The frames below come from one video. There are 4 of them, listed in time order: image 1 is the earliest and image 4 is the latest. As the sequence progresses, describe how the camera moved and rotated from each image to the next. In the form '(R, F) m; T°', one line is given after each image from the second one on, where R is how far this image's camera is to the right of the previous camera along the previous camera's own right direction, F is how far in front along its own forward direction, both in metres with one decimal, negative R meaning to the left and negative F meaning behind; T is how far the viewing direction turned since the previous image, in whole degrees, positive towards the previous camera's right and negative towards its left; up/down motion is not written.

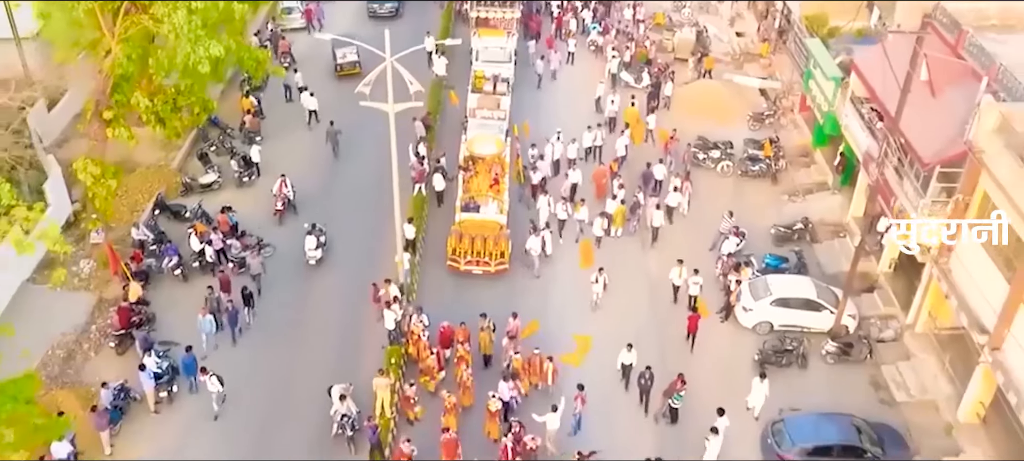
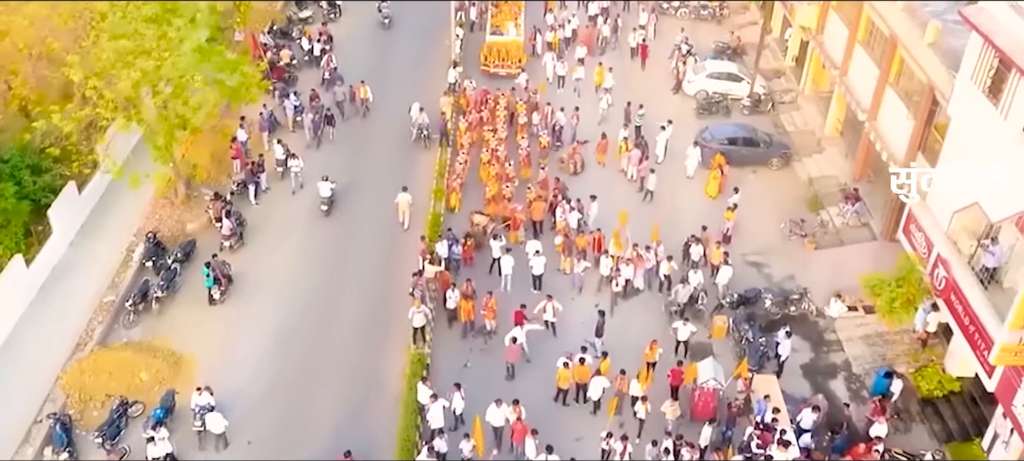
(-0.5, -9.6) m; 0°
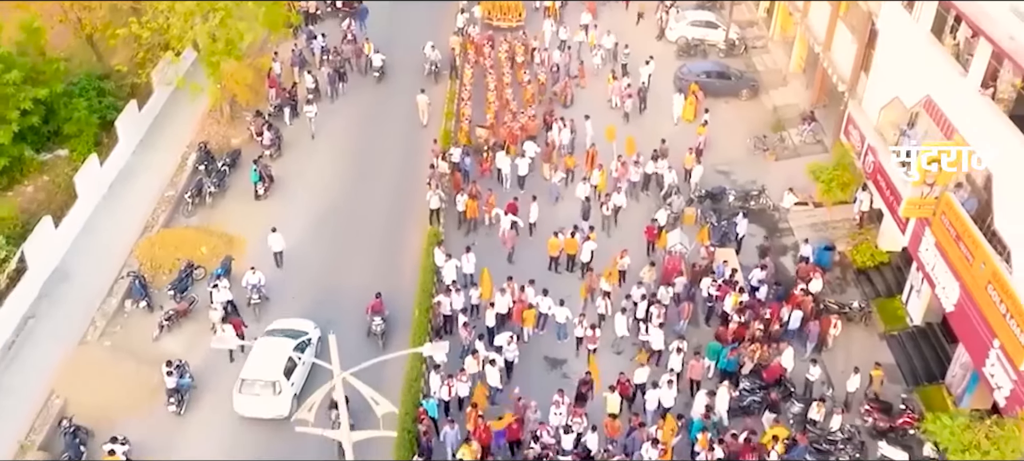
(0.0, -3.8) m; 0°
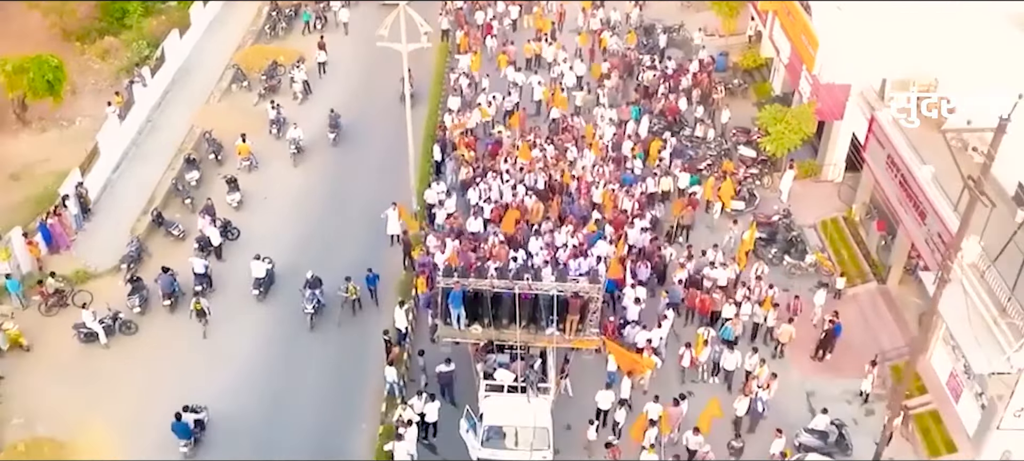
(+0.3, -9.7) m; 0°
